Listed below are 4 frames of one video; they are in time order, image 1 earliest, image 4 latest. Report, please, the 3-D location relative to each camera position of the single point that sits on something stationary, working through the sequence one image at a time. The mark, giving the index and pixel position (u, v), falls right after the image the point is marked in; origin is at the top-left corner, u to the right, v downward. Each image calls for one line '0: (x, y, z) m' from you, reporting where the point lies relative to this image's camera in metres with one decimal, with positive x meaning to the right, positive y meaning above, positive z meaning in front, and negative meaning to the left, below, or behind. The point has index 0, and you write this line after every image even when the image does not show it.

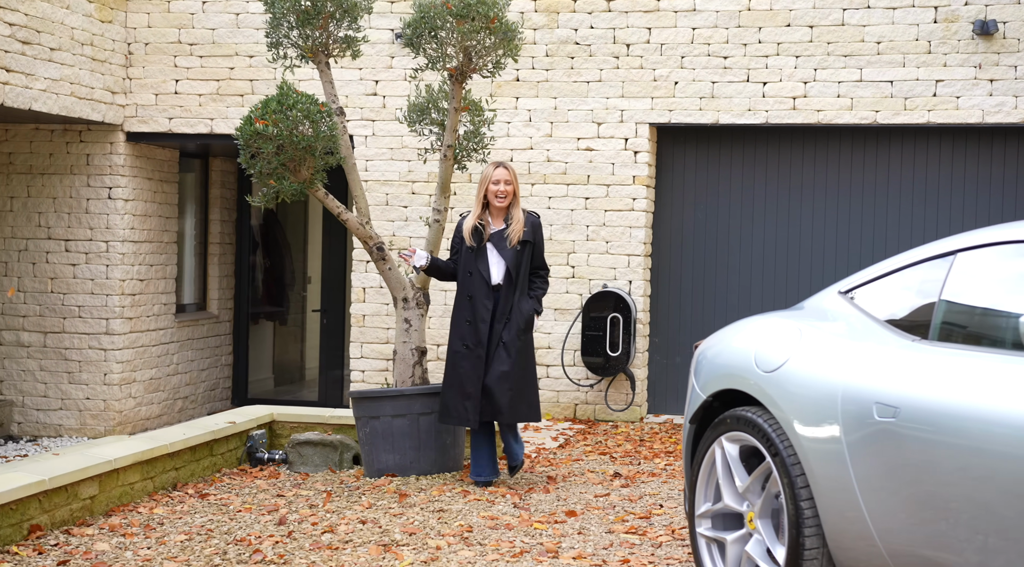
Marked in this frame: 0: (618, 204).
0: (+0.8, +0.6, +9.8) m
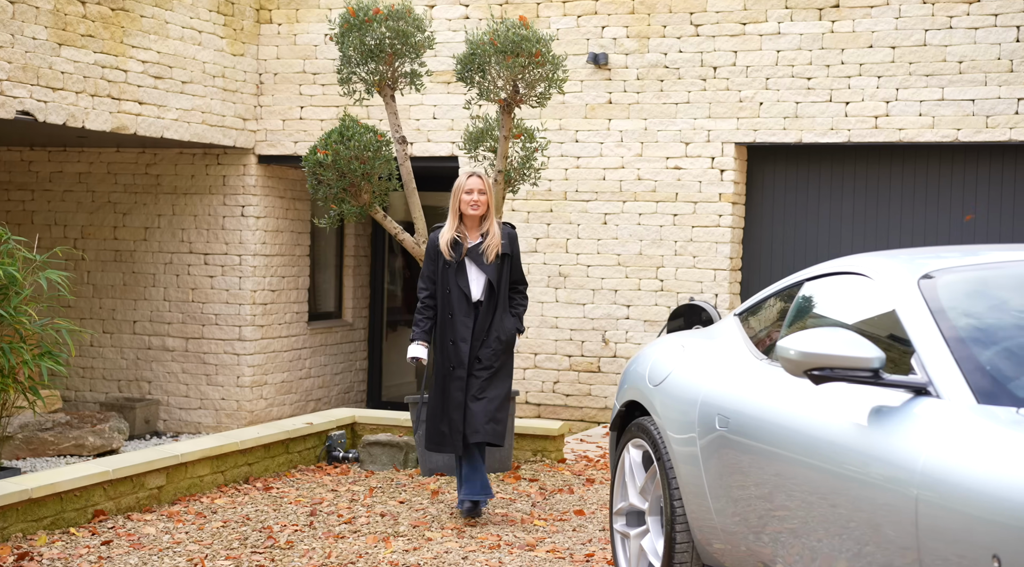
0: (+1.5, +0.5, +10.1) m
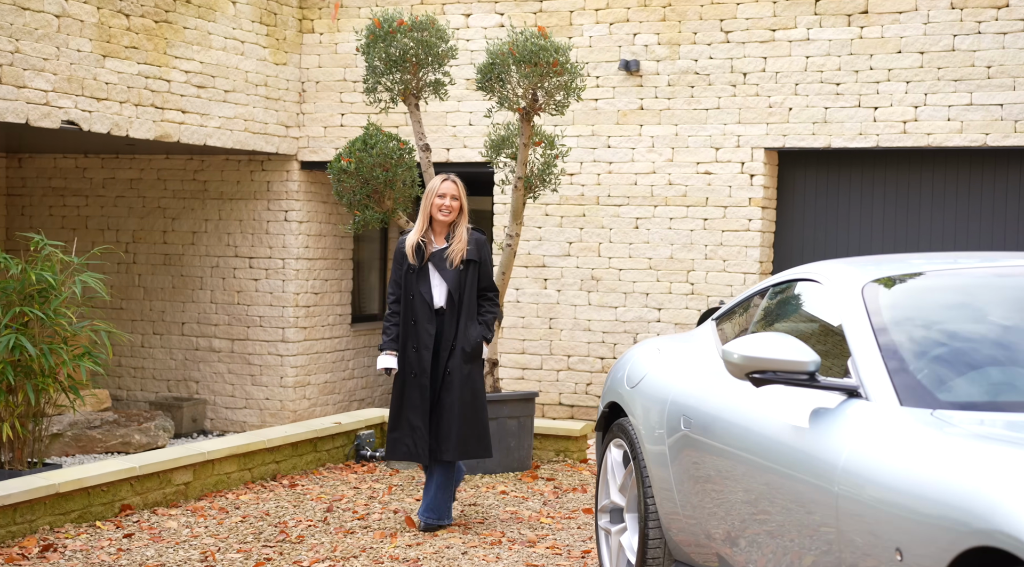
0: (+1.7, +0.5, +10.2) m
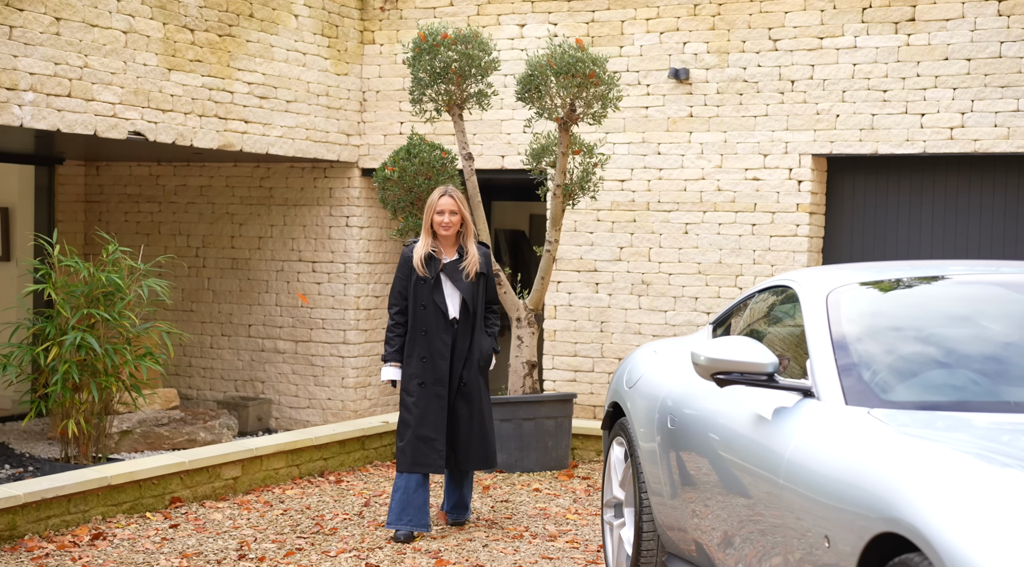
0: (+2.1, +0.4, +10.4) m
